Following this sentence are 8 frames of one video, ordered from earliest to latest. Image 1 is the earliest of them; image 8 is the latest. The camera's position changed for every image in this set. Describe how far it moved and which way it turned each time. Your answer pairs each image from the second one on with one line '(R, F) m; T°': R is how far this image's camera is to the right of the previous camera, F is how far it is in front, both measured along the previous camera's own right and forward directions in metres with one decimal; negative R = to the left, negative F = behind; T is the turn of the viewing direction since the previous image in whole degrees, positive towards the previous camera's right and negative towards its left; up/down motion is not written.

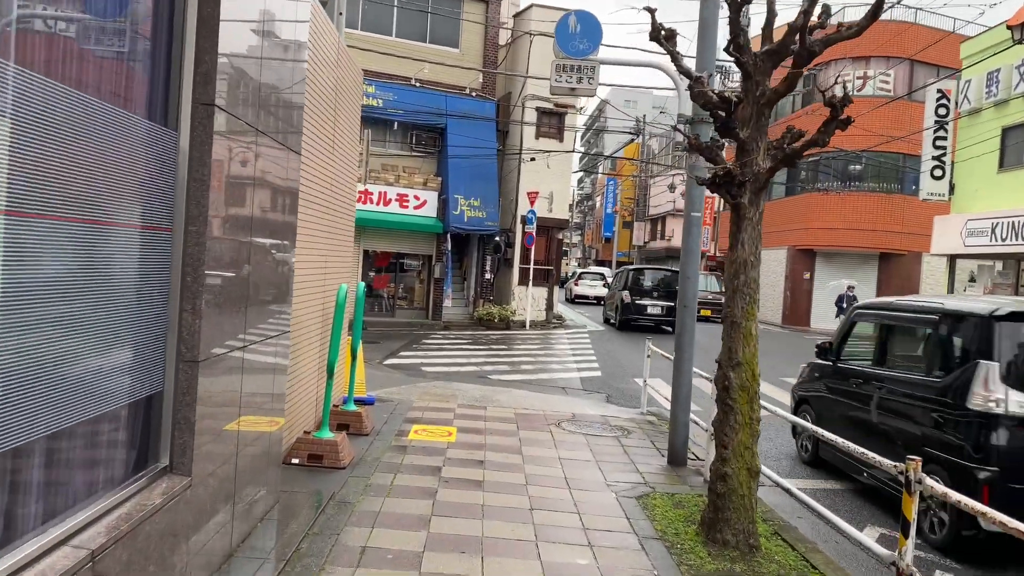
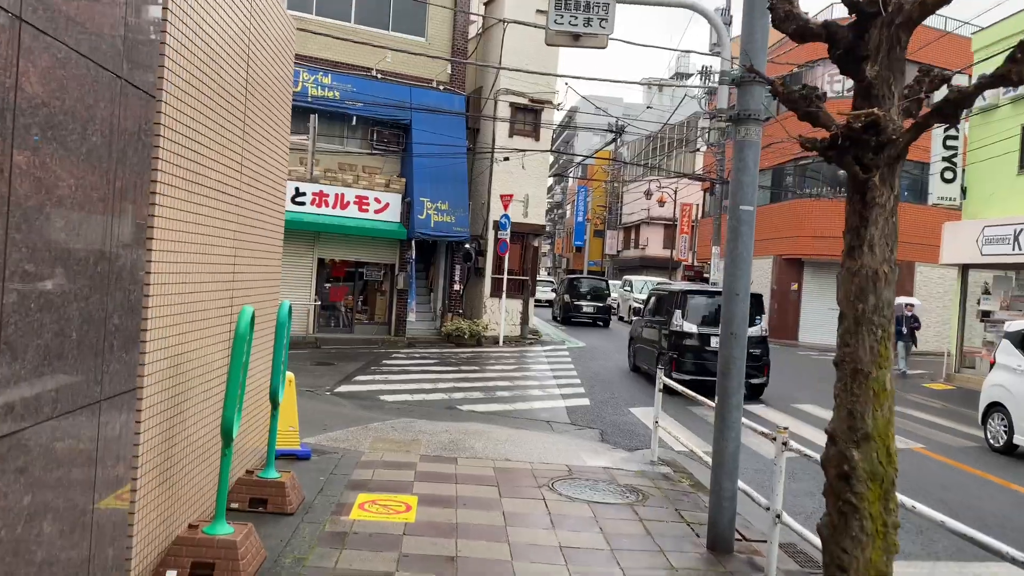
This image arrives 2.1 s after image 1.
(-0.1, +1.8) m; +2°
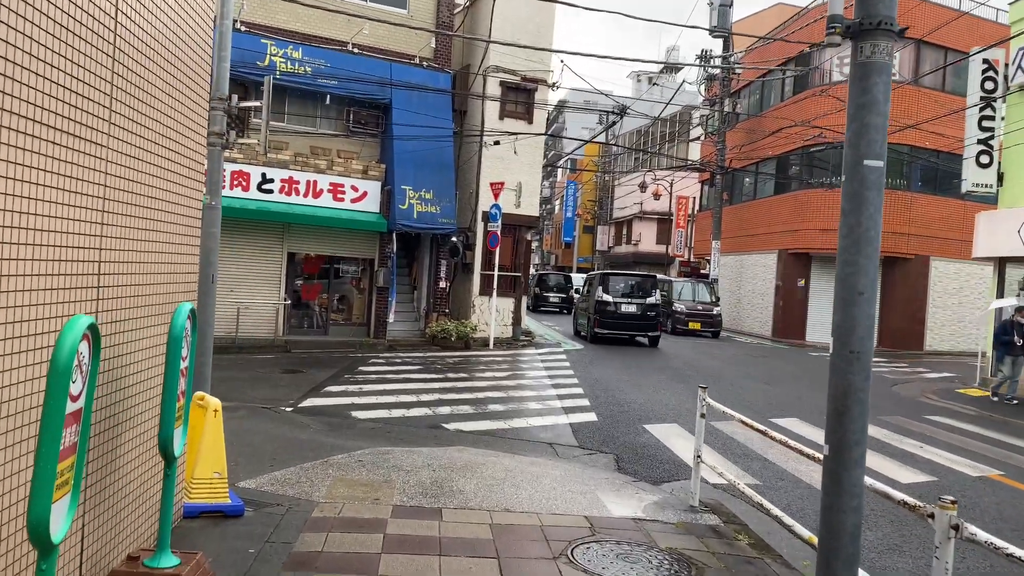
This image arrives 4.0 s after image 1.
(-0.1, +1.5) m; +1°
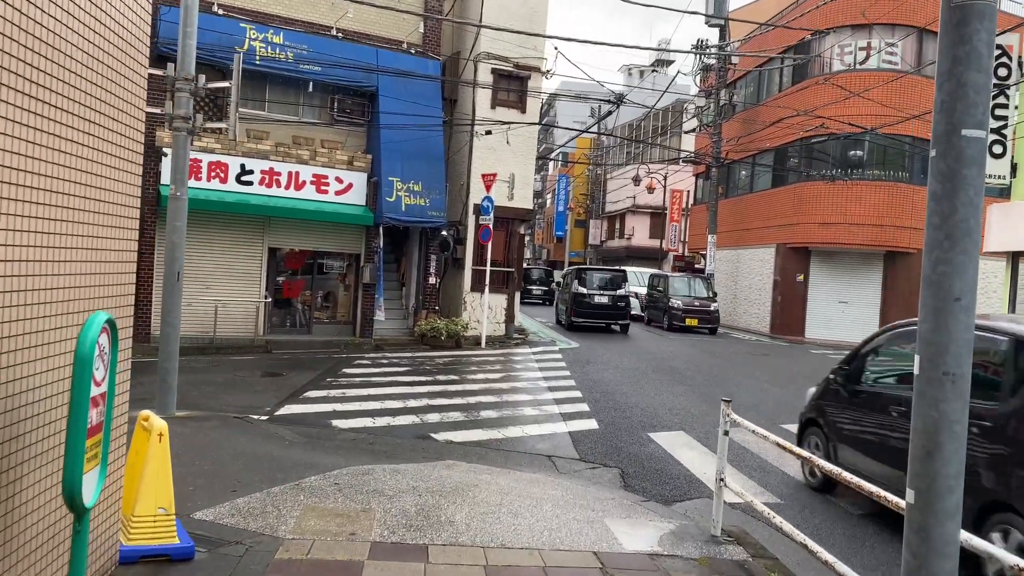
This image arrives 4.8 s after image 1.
(0.0, +0.7) m; +1°
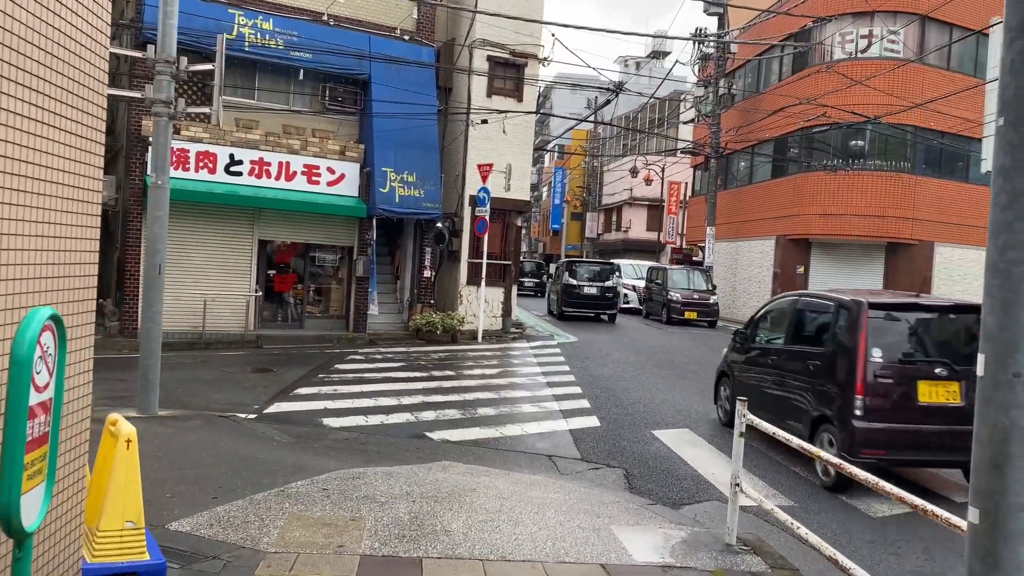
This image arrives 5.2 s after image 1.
(0.0, +0.3) m; 0°
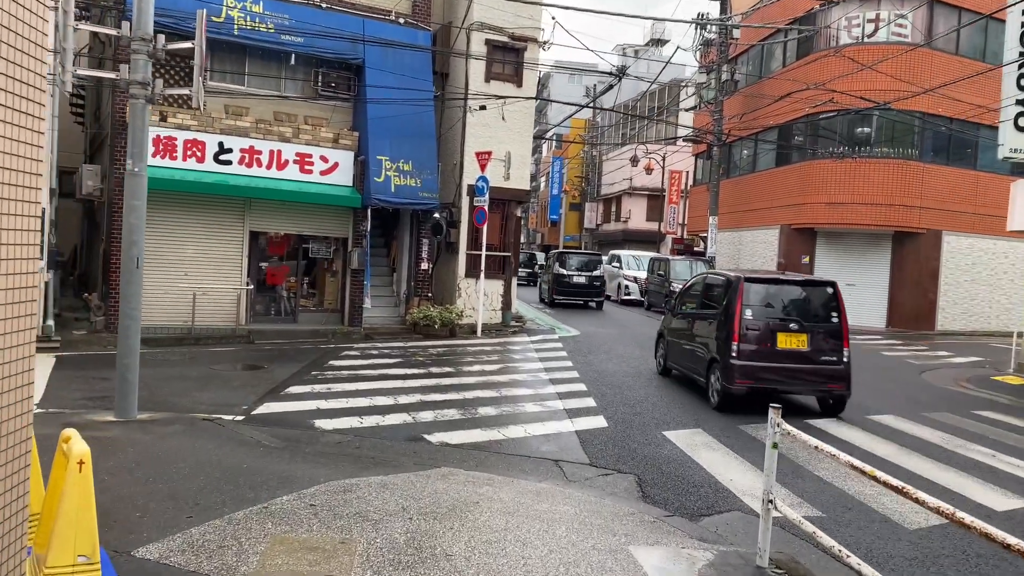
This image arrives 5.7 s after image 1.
(0.0, +0.5) m; 0°
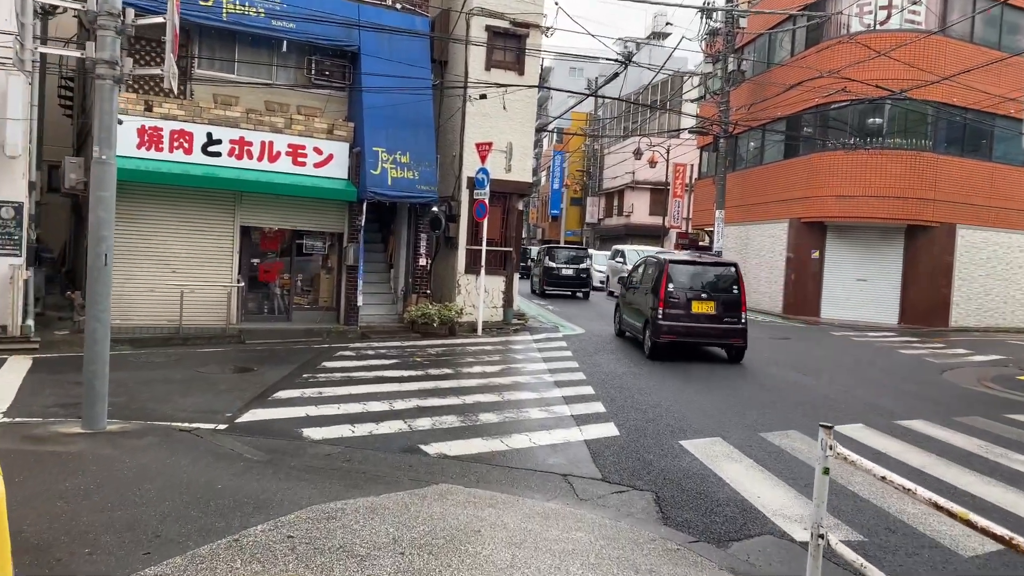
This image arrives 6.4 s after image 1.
(0.0, +0.6) m; 0°
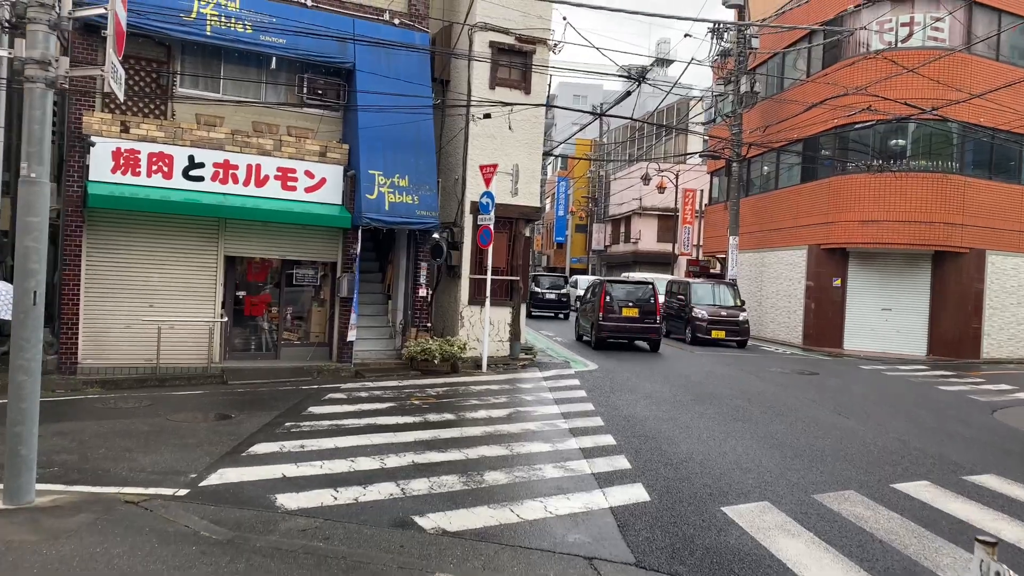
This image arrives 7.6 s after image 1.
(0.0, +1.0) m; 0°
